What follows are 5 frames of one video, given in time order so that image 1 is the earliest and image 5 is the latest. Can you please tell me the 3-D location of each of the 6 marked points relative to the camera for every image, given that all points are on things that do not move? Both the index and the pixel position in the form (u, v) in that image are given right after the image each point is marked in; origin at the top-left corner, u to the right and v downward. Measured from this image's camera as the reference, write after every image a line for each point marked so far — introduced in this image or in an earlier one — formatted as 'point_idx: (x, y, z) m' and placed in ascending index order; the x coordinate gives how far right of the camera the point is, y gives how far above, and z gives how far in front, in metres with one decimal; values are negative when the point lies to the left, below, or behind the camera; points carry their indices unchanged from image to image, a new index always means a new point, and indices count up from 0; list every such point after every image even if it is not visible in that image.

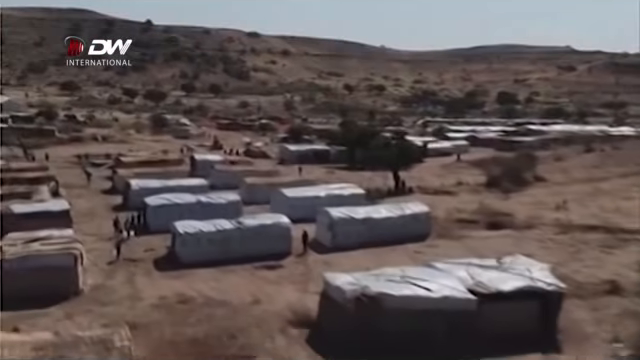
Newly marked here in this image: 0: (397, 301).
0: (+1.8, -2.9, +19.4) m
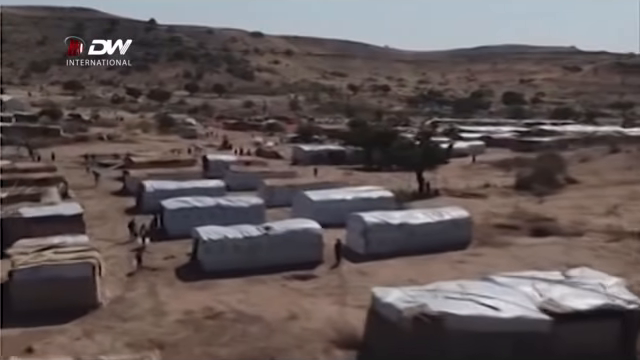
0: (+3.0, -3.0, +17.2) m
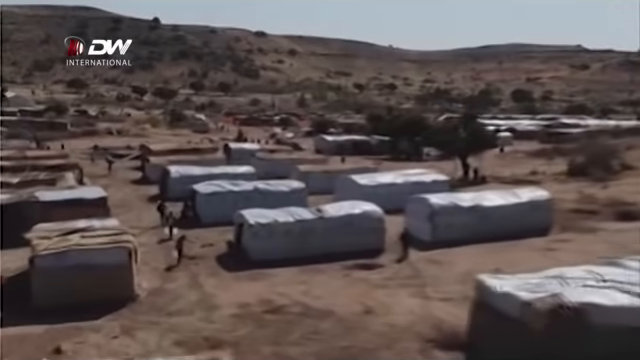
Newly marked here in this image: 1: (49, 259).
0: (+4.8, -2.2, +13.6) m
1: (-6.1, -1.8, +18.5) m
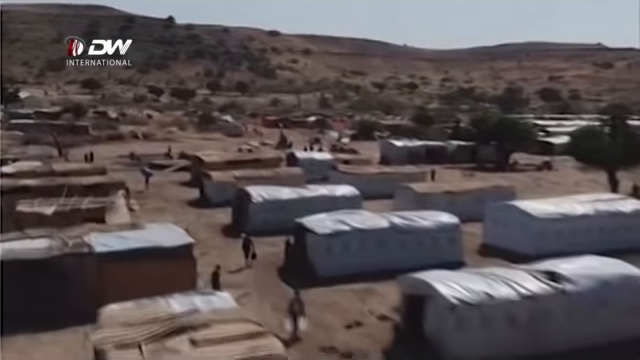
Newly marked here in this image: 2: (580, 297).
0: (+8.9, -3.1, +4.5) m
1: (-2.0, -2.7, +9.5) m
2: (+4.7, -2.0, +14.8) m
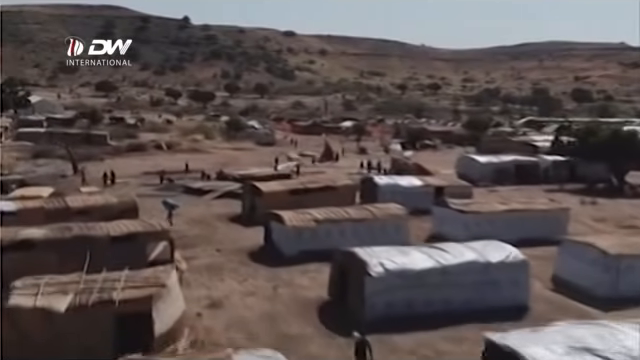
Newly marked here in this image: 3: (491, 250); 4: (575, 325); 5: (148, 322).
0: (+11.9, -4.4, -5.2) m
1: (+1.2, -4.0, -0.1) m
2: (+7.9, -3.3, +5.1) m
3: (+4.1, -1.7, +19.6) m
4: (+4.1, -2.3, +13.2) m
5: (-3.0, -2.3, +14.2) m
